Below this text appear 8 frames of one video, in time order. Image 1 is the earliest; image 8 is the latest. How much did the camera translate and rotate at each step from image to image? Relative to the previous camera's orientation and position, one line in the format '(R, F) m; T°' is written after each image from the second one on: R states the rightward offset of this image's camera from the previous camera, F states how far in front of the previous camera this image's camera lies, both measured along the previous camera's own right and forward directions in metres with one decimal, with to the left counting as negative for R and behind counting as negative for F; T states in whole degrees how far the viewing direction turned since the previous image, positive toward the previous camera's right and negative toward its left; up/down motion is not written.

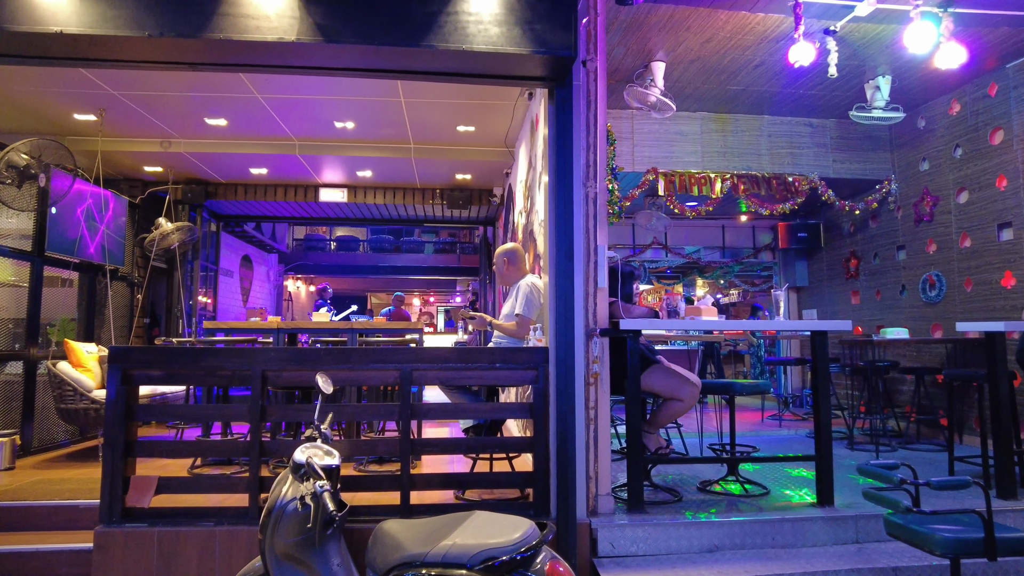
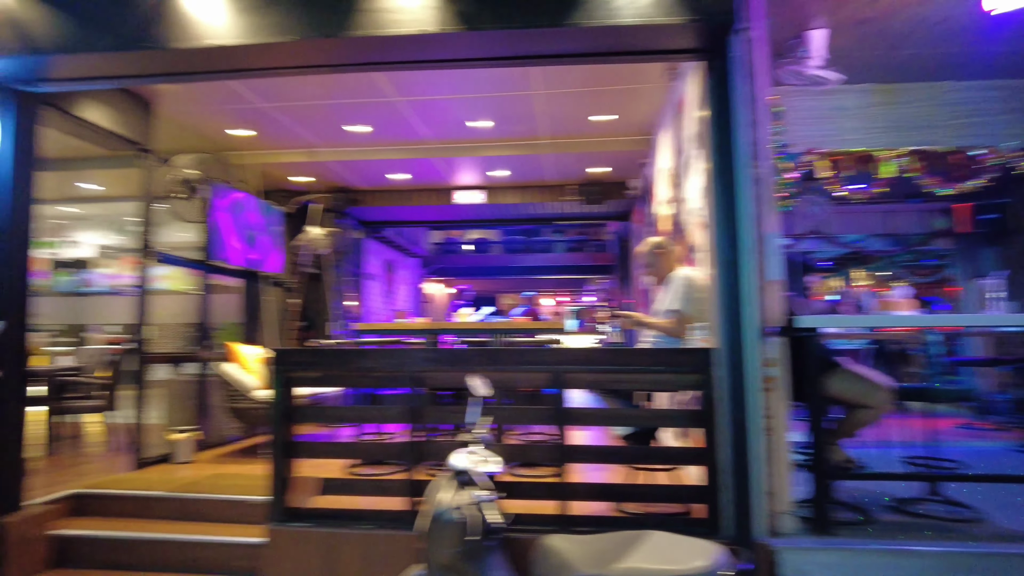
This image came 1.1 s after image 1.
(-0.2, +0.3) m; -11°
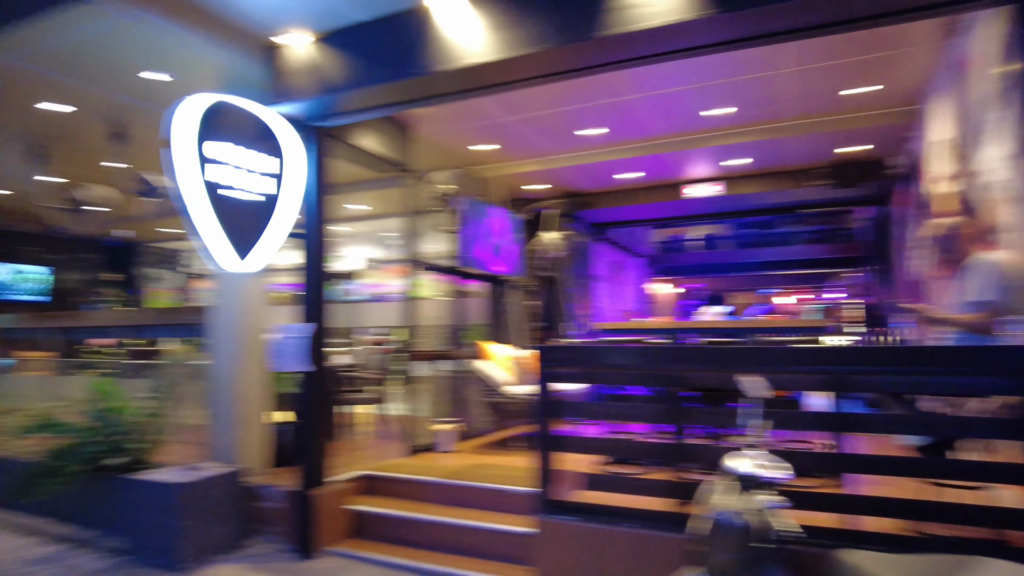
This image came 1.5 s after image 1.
(-0.2, 0.0) m; -18°
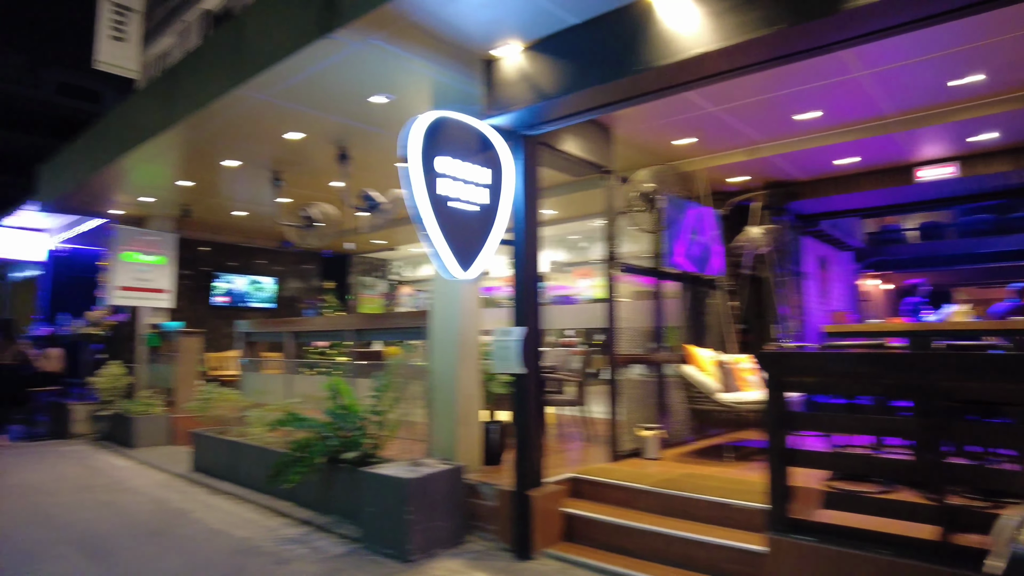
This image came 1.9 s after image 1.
(-0.3, 0.0) m; -15°
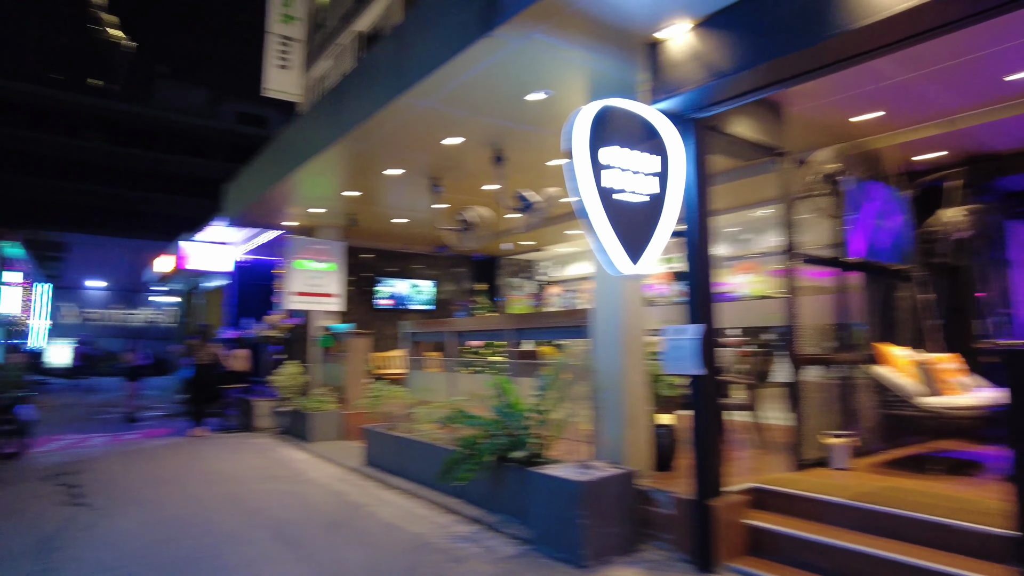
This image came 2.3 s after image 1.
(-0.2, +0.1) m; -12°
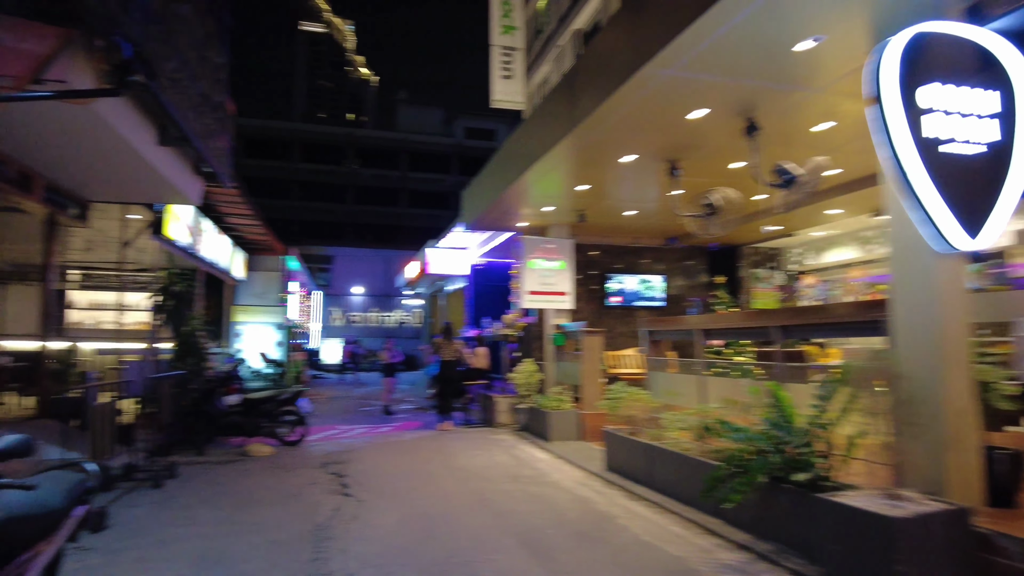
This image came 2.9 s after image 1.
(-0.2, +0.4) m; -19°
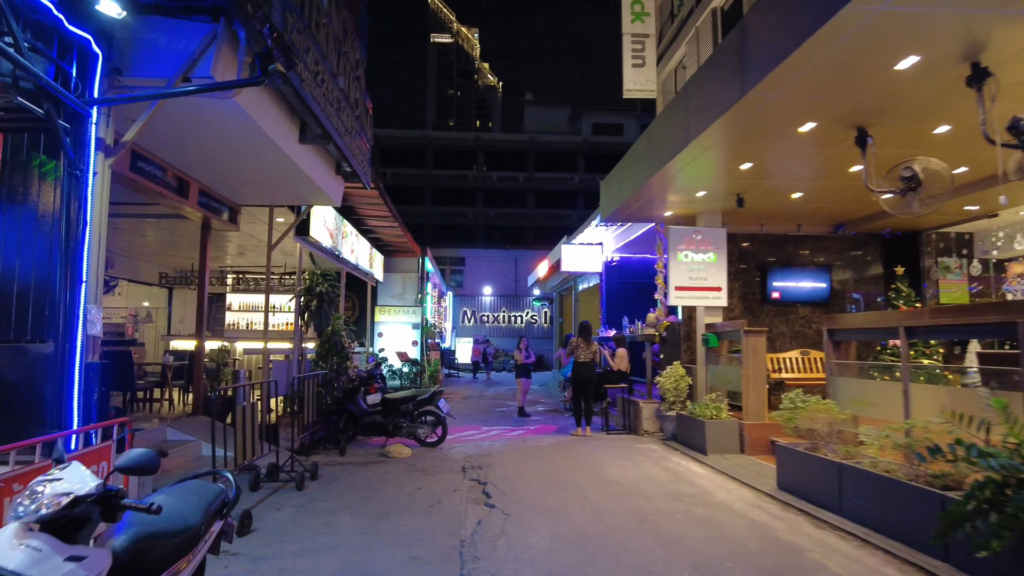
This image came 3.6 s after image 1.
(-0.2, +0.5) m; -11°
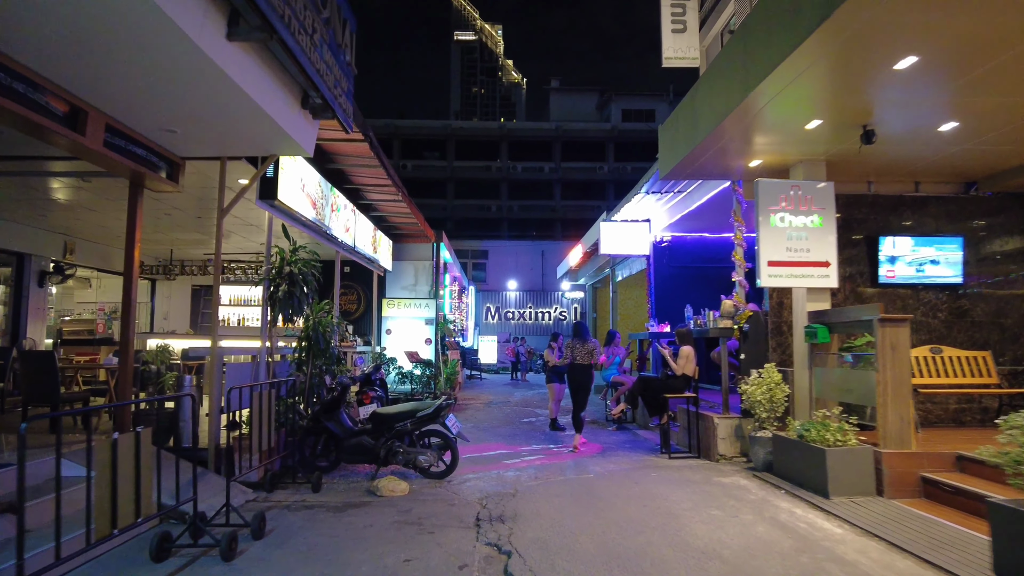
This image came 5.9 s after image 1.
(-0.1, +2.1) m; -2°
